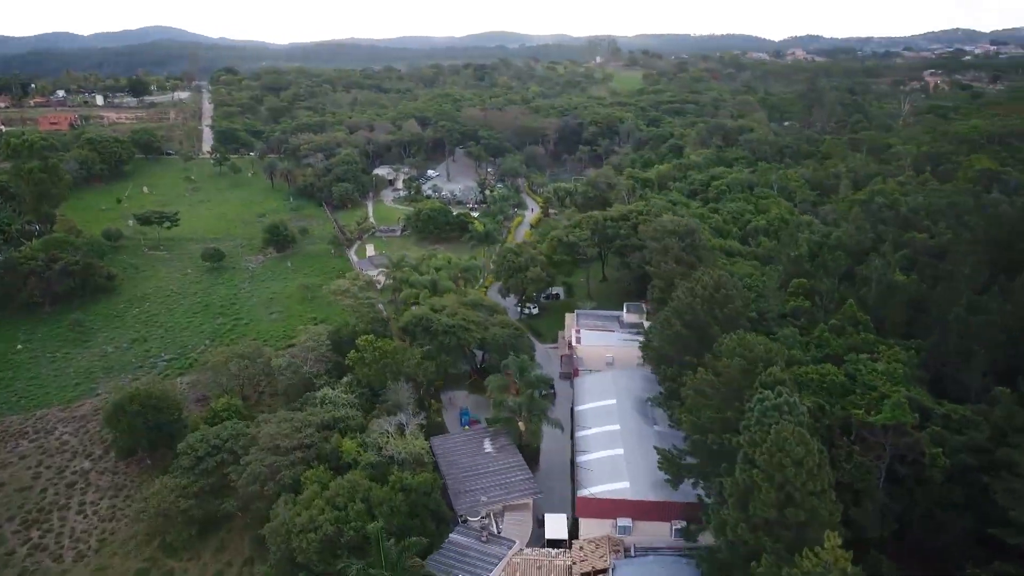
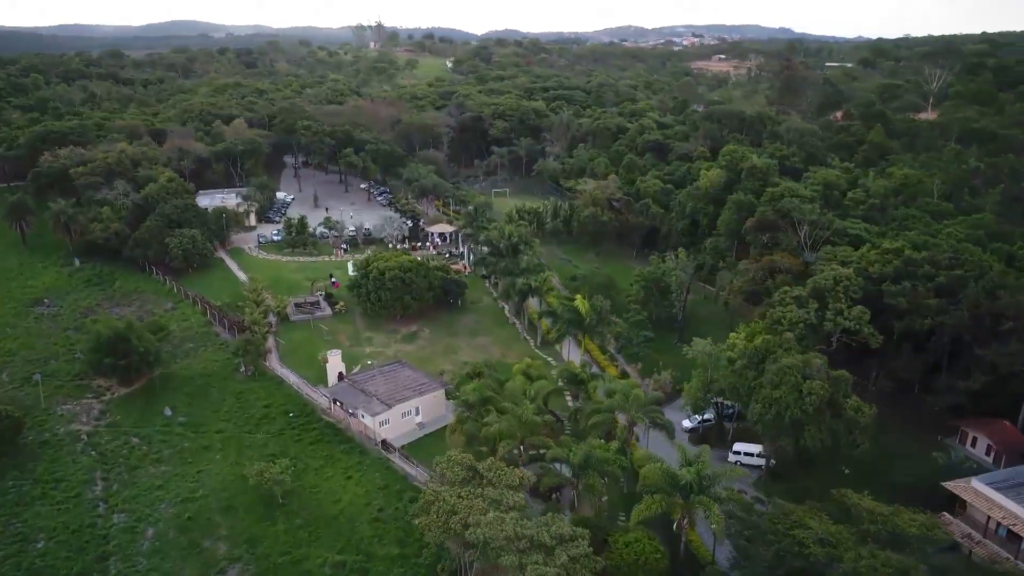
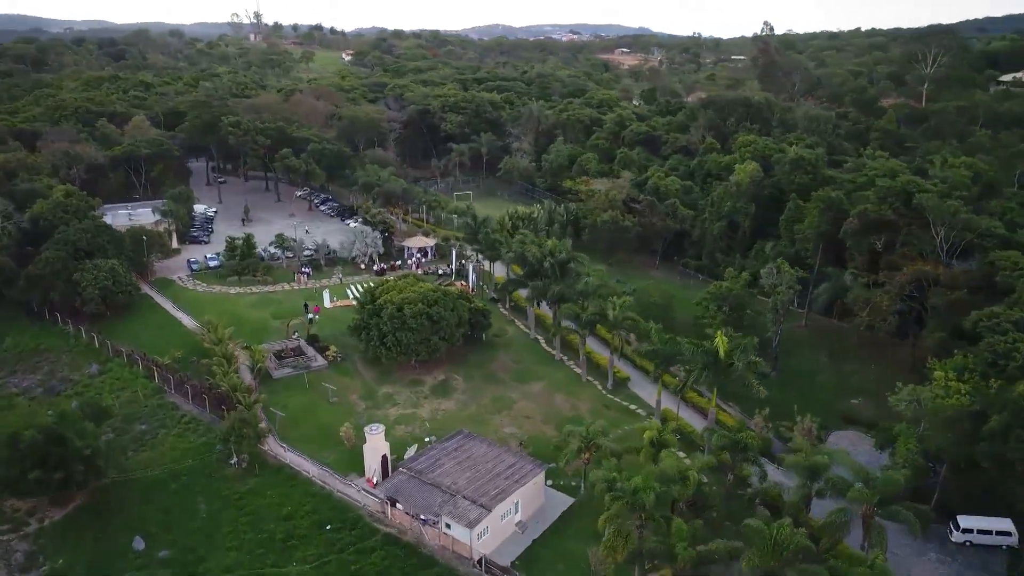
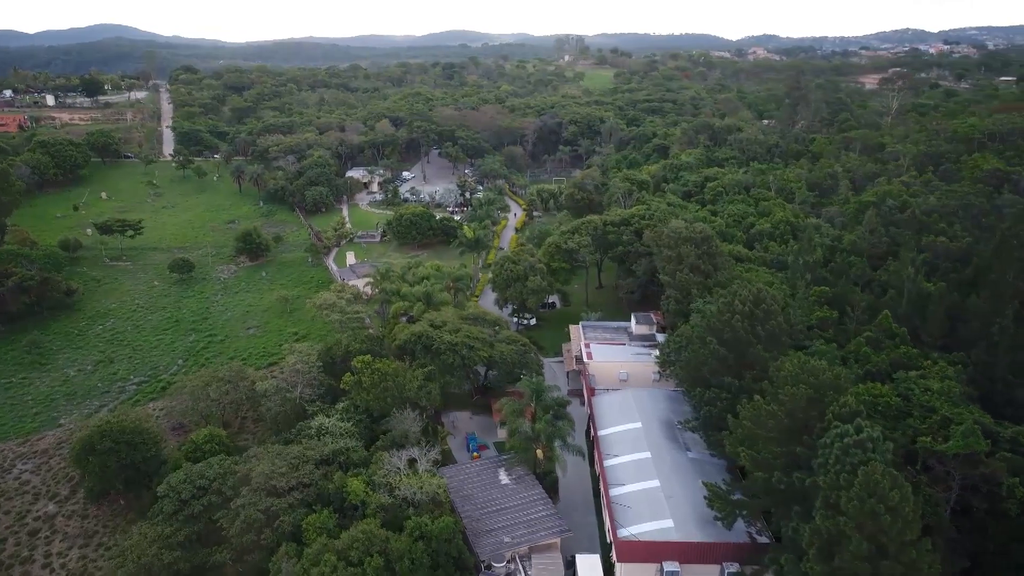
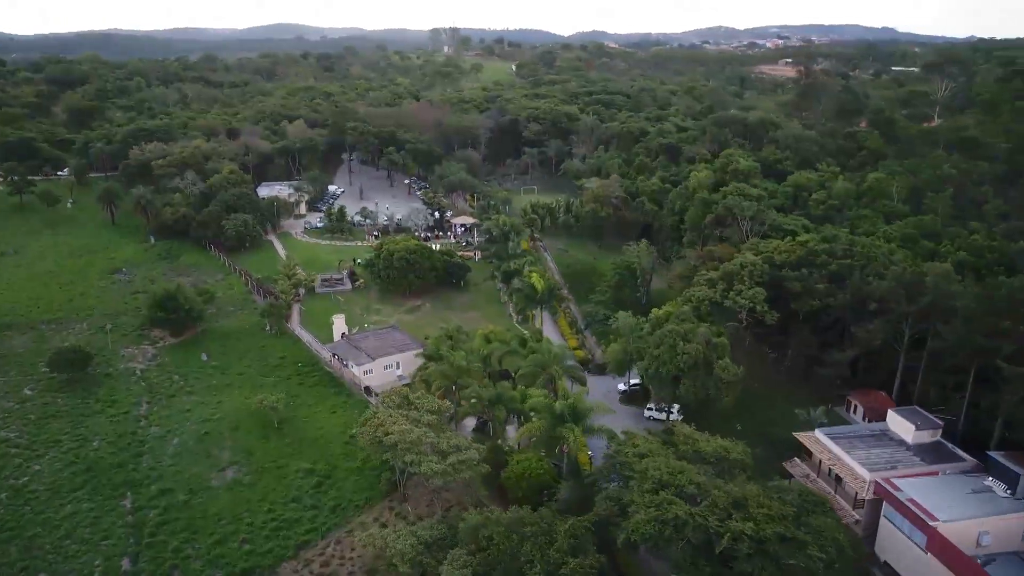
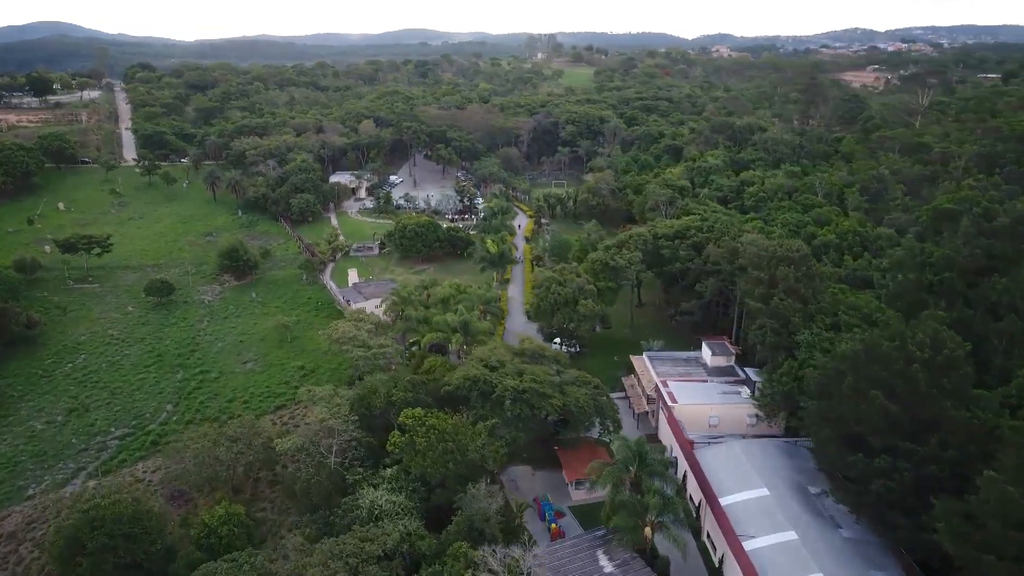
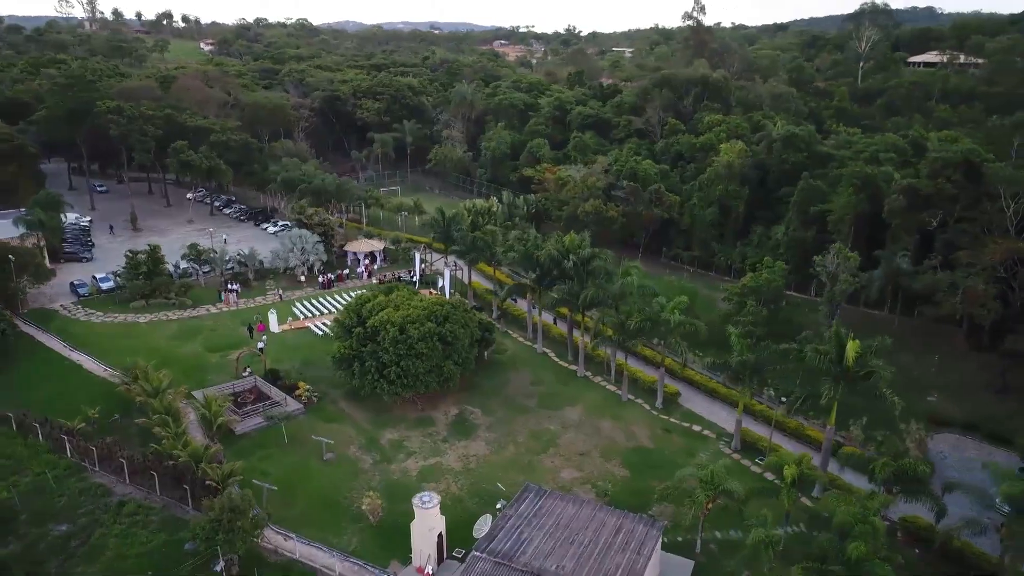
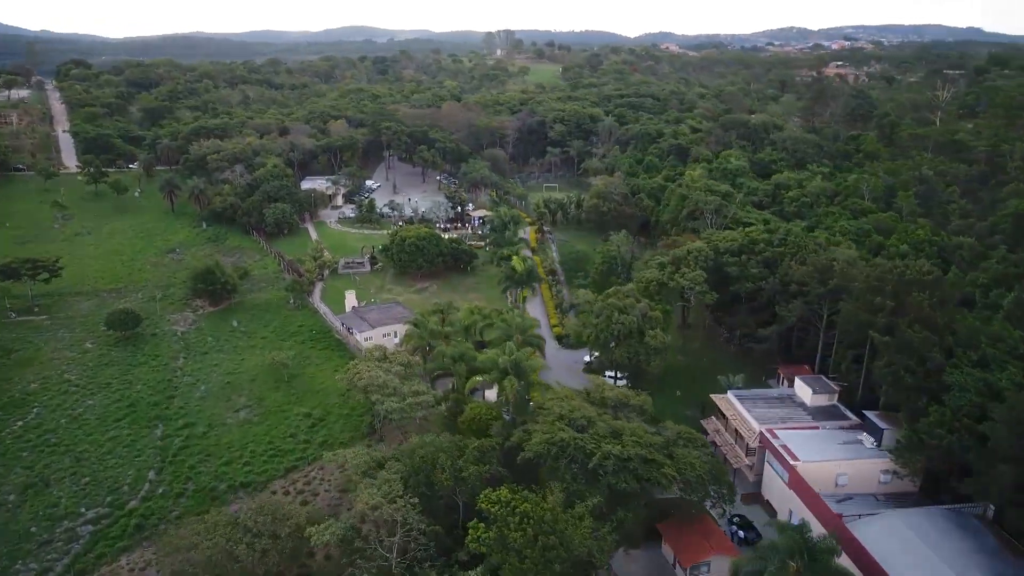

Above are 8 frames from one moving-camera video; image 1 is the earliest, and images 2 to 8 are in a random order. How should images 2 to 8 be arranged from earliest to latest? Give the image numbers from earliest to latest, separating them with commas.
4, 6, 8, 5, 2, 3, 7
